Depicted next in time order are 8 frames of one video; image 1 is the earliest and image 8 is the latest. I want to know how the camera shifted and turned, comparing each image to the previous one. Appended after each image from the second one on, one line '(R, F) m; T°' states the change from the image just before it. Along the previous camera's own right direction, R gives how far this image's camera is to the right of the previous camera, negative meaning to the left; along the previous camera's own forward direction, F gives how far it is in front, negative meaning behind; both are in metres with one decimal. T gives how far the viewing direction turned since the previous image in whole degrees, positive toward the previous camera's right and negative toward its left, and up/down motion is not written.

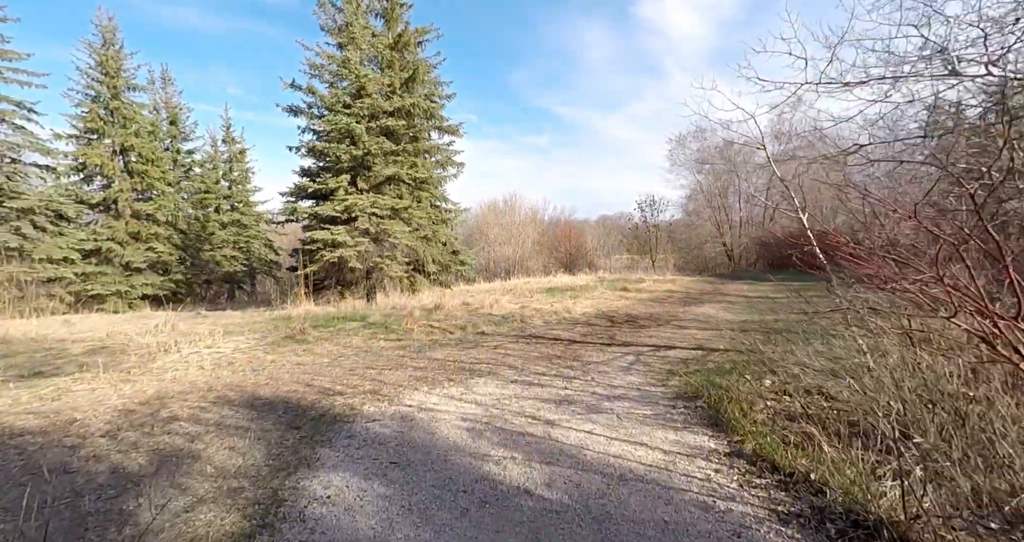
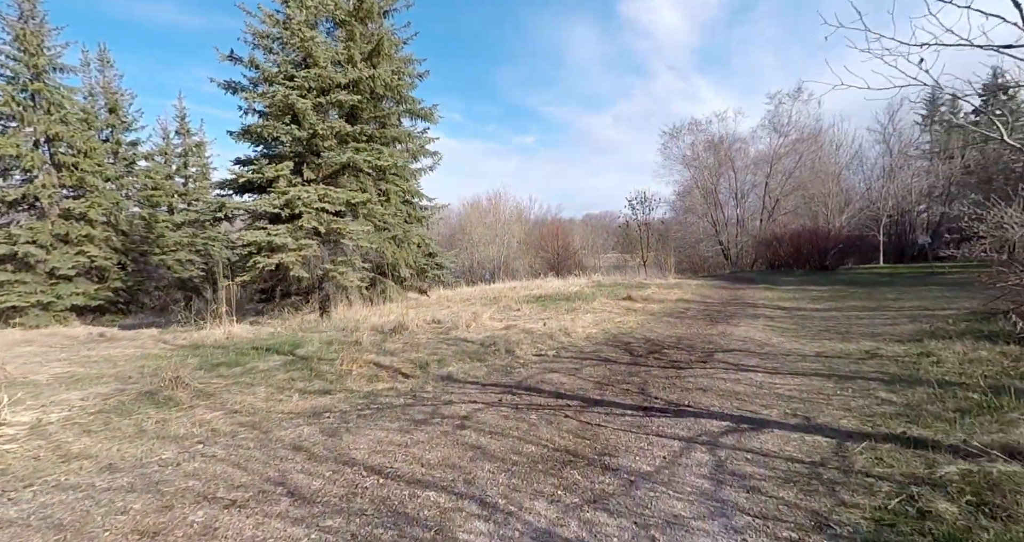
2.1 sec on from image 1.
(0.0, +2.2) m; +2°
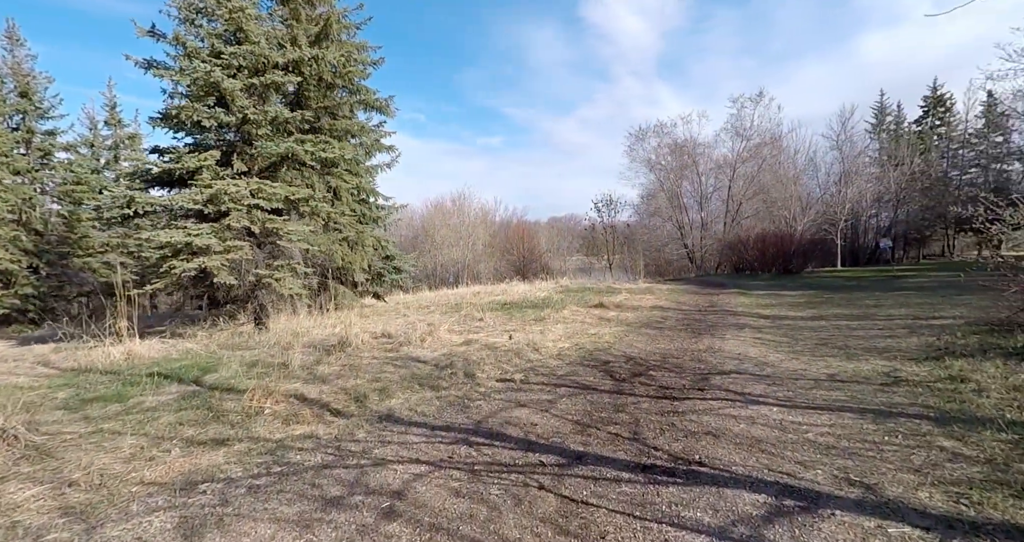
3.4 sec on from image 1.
(+0.1, +1.0) m; +4°
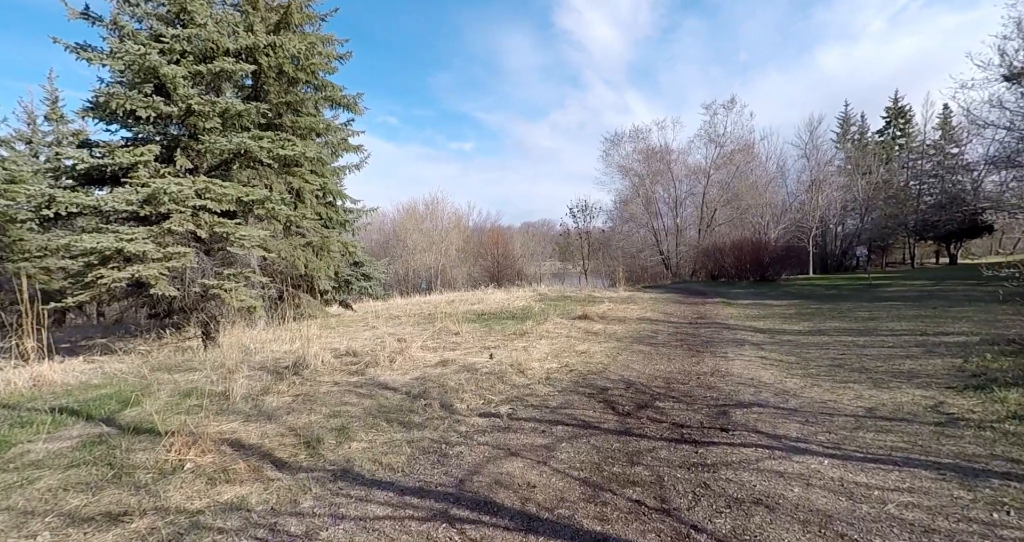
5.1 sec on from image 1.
(-0.1, +0.8) m; +3°
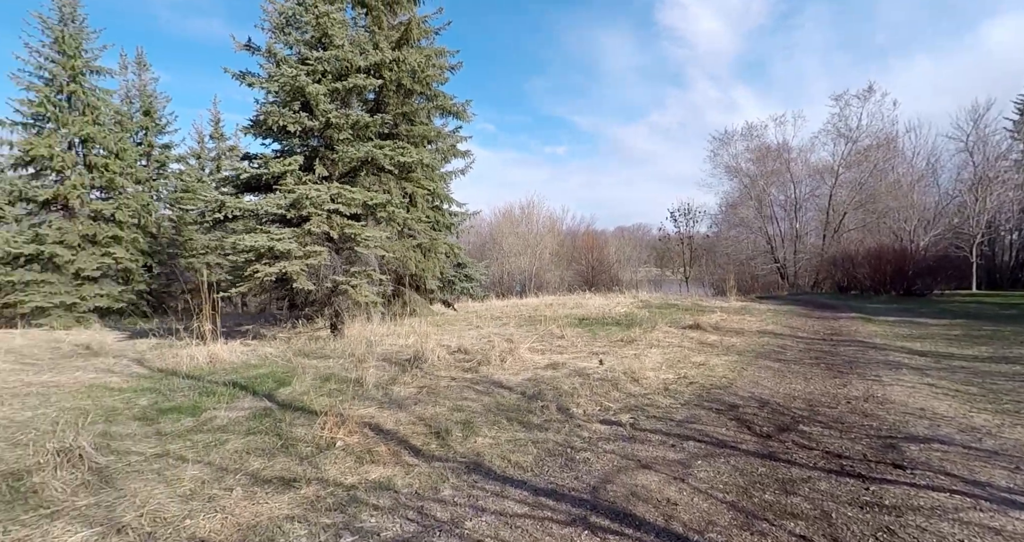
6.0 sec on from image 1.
(-0.3, +0.1) m; -10°
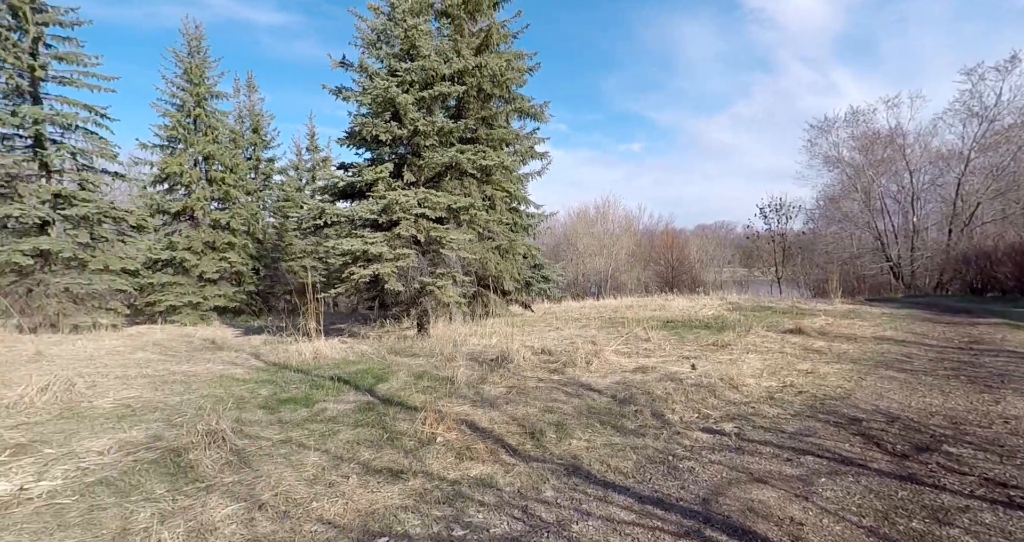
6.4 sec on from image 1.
(-0.2, 0.0) m; -8°
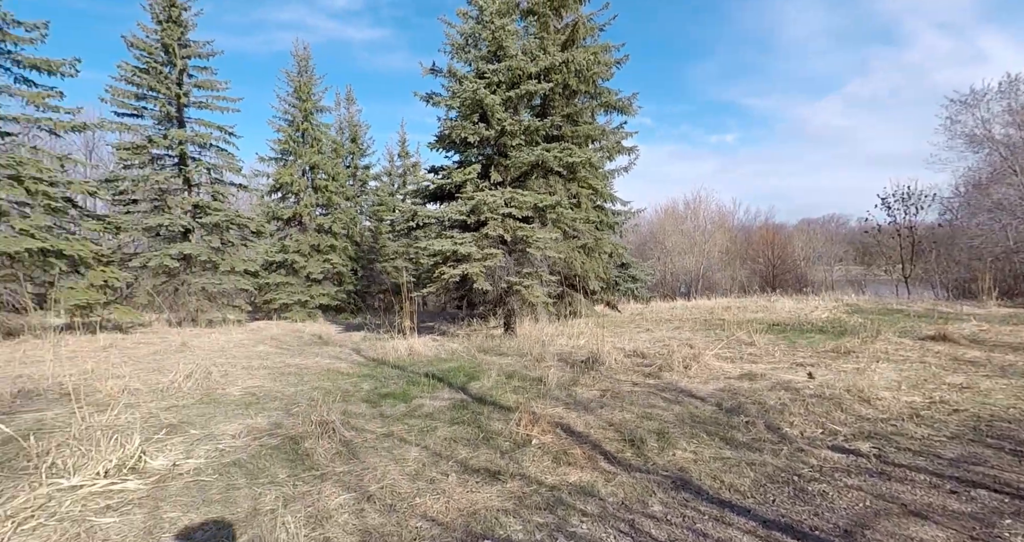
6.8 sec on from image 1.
(-0.1, +0.2) m; -9°
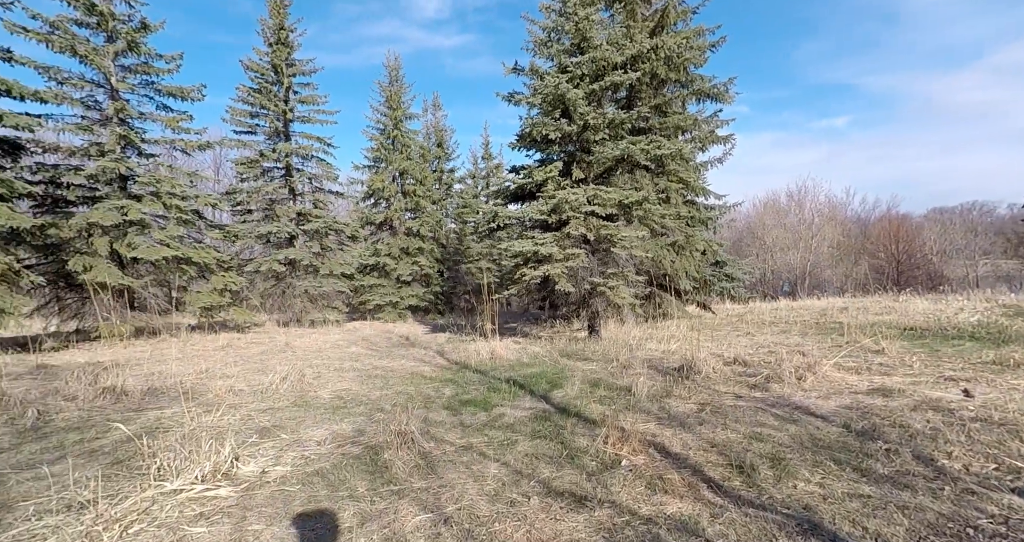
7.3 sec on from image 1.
(0.0, +0.4) m; -9°
